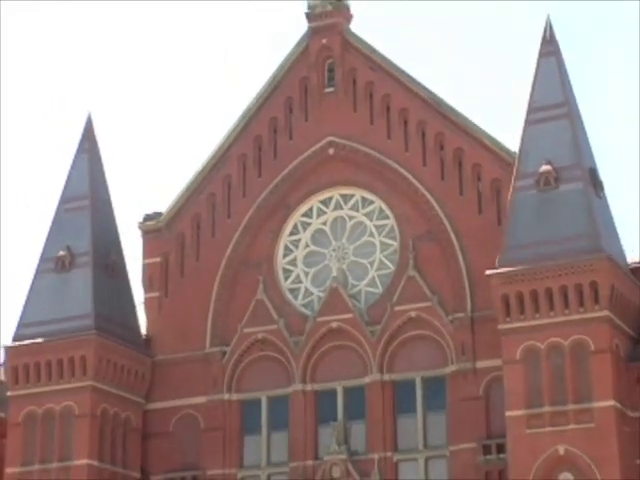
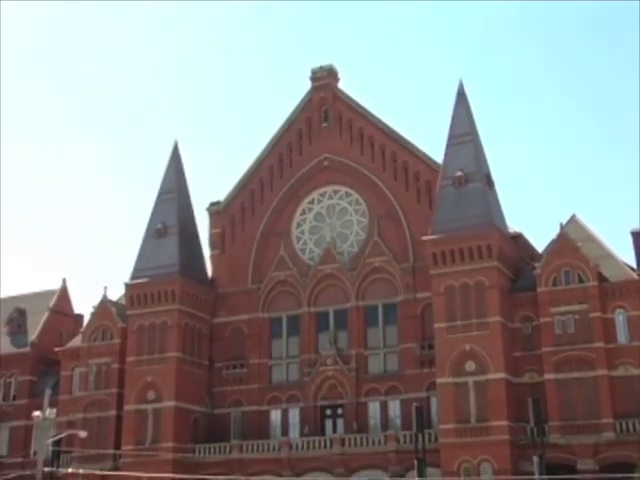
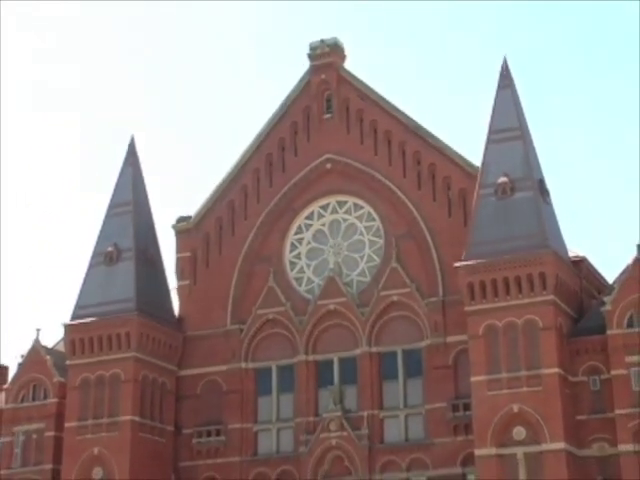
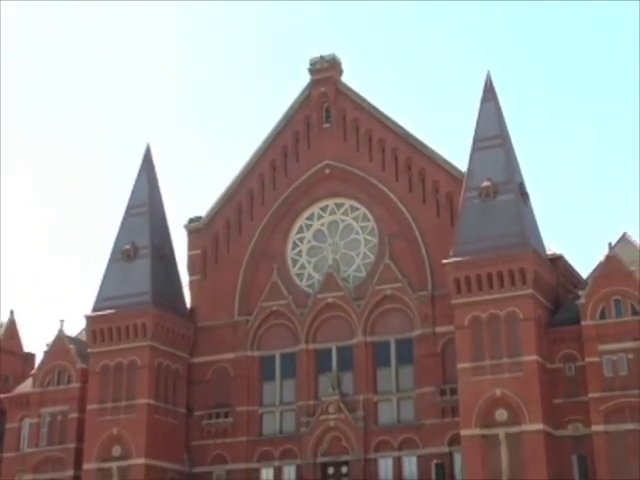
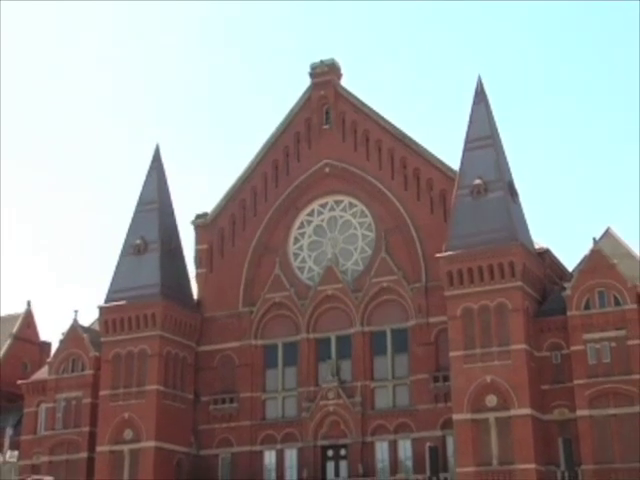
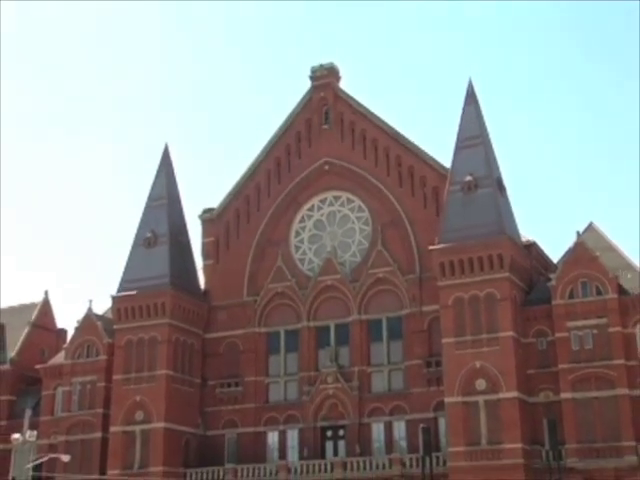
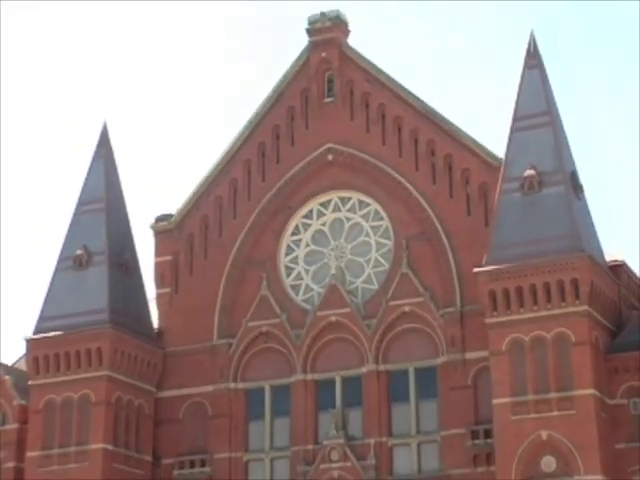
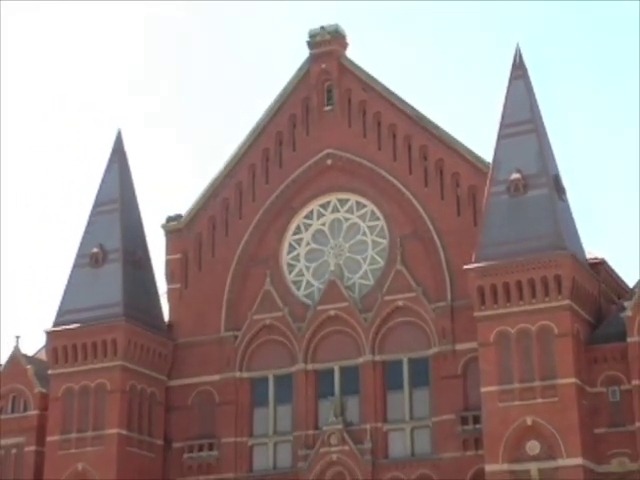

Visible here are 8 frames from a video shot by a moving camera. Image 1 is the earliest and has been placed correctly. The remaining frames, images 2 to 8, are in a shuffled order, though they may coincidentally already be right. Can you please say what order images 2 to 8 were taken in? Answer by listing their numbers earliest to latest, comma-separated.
7, 8, 3, 4, 5, 6, 2
